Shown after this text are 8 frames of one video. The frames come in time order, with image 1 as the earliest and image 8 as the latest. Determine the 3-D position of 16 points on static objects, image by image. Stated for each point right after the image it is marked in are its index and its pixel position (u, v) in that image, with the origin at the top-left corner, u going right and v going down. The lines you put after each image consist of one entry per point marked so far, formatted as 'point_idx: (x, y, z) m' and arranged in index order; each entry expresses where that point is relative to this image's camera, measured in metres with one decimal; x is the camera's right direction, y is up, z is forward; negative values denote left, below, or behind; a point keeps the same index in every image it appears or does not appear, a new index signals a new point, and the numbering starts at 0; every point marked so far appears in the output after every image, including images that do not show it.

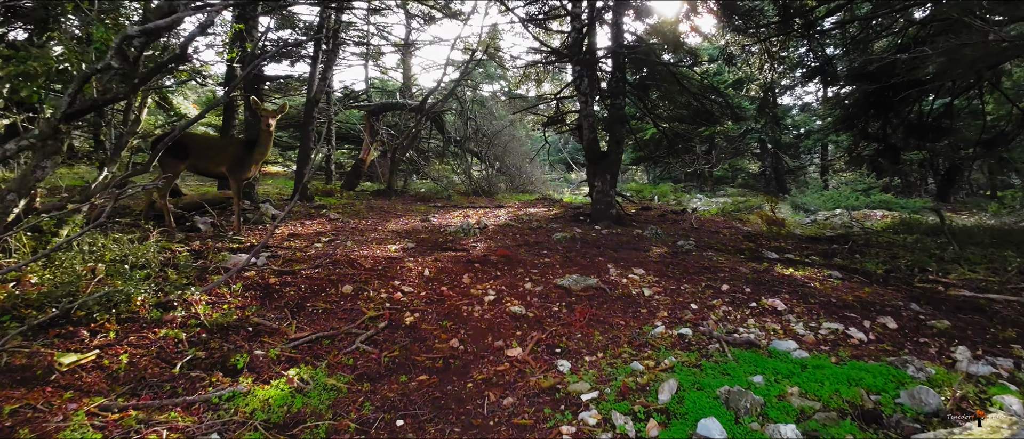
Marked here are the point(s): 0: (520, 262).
0: (+0.1, -0.3, +3.9) m
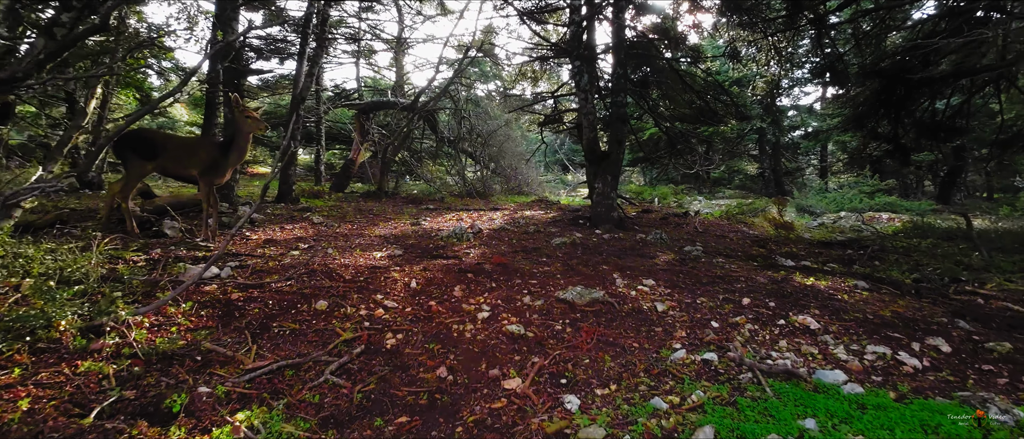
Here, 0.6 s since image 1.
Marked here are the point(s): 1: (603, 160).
0: (0.0, -0.4, +3.5) m
1: (+1.2, +0.8, +6.2) m
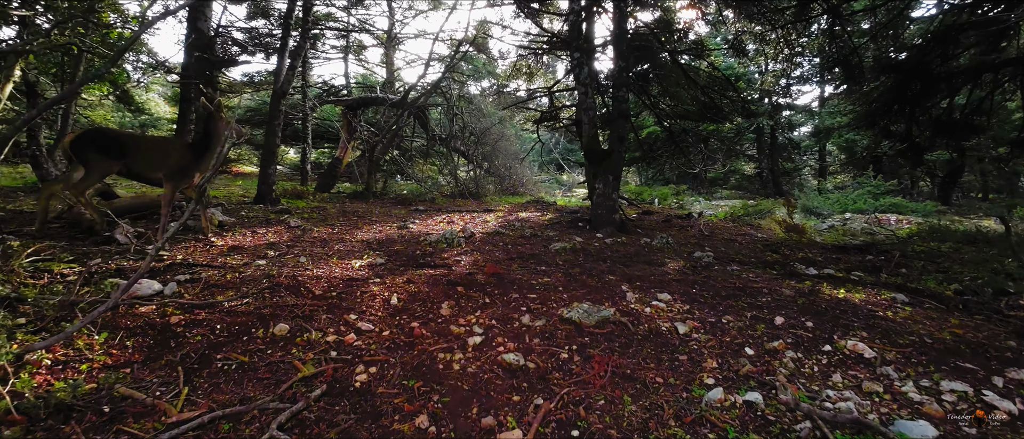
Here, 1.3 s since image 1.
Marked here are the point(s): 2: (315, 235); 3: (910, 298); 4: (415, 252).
0: (0.0, -0.4, +3.1) m
1: (+1.1, +0.7, +5.8) m
2: (-1.8, -0.1, +4.5) m
3: (+2.6, -0.5, +3.1) m
4: (-0.8, -0.3, +4.1) m
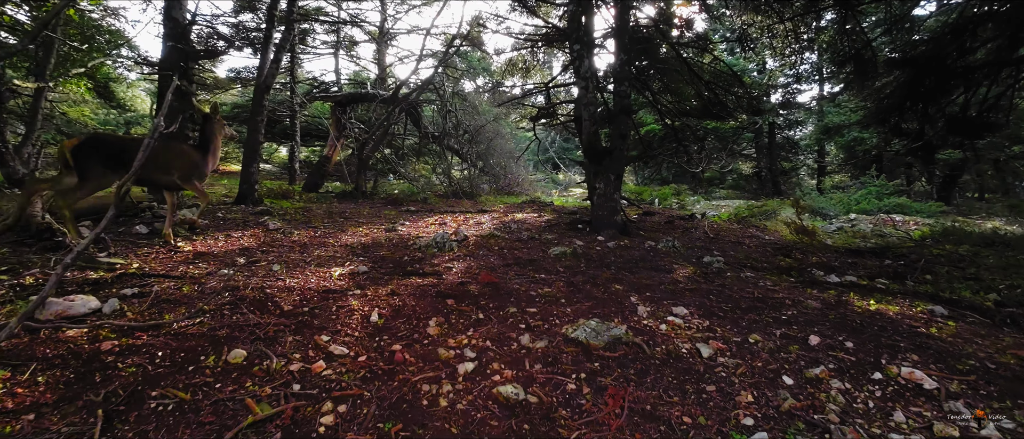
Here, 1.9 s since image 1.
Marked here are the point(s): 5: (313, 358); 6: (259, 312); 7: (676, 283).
0: (0.0, -0.4, +2.8) m
1: (+1.0, +0.7, +5.5) m
2: (-1.9, -0.2, +4.2) m
3: (+2.6, -0.5, +2.8) m
4: (-0.9, -0.3, +3.8) m
5: (-0.8, -0.5, +1.9) m
6: (-1.2, -0.4, +2.3) m
7: (+1.1, -0.4, +3.4) m
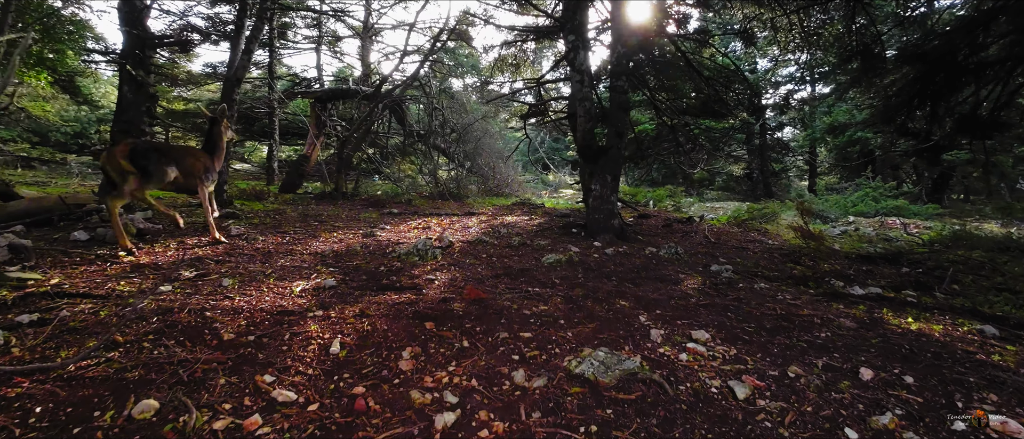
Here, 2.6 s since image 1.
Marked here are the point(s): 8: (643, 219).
0: (0.0, -0.5, +2.4) m
1: (+0.9, +0.7, +5.1) m
2: (-2.0, -0.2, +3.7) m
3: (+2.5, -0.6, +2.5) m
4: (-0.9, -0.3, +3.3) m
5: (-0.8, -0.6, +1.5) m
6: (-1.2, -0.5, +1.8) m
7: (+1.1, -0.5, +3.0) m
8: (+1.8, 0.0, +6.7) m
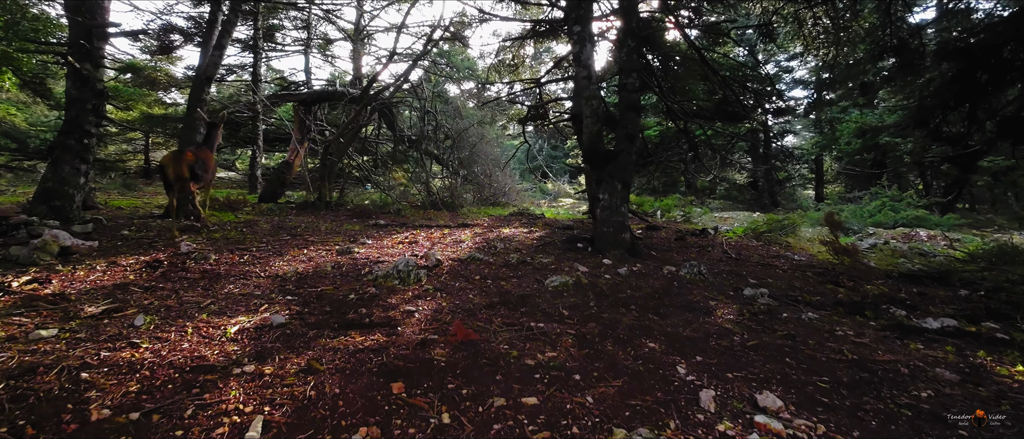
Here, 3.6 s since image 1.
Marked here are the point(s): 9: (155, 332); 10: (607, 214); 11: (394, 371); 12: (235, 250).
0: (0.0, -0.6, +1.8) m
1: (+0.9, +0.5, +4.5) m
2: (-2.0, -0.3, +3.1) m
3: (+2.5, -0.7, +1.9) m
4: (-0.9, -0.4, +2.7) m
5: (-0.8, -0.6, +0.9) m
6: (-1.2, -0.5, +1.2) m
7: (+1.1, -0.6, +2.4) m
8: (+1.8, -0.1, +6.2) m
9: (-1.5, -0.5, +1.9) m
10: (+0.9, +0.1, +4.6) m
11: (-0.4, -0.5, +1.8) m
12: (-2.1, -0.2, +3.6) m
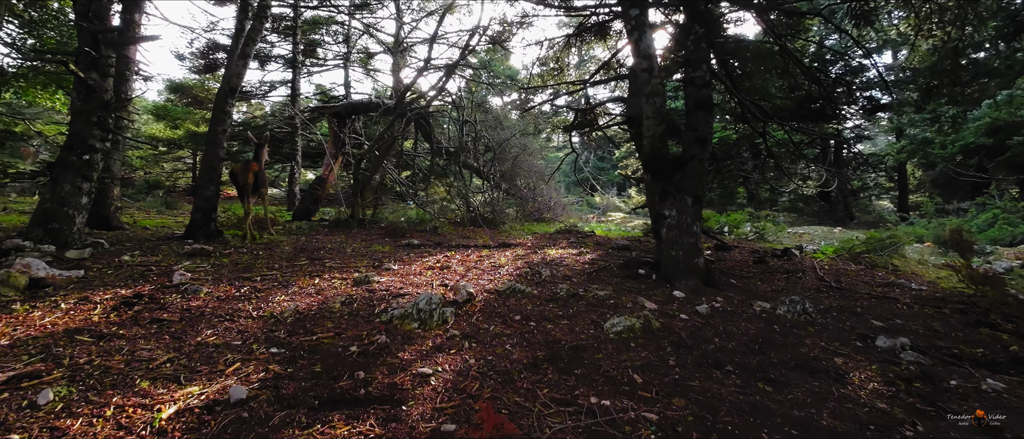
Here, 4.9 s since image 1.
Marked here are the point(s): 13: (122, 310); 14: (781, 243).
0: (+0.1, -0.7, +1.1) m
1: (+1.3, +0.4, +3.7) m
2: (-1.7, -0.4, +2.6) m
3: (+2.6, -0.7, +1.0) m
4: (-0.7, -0.6, +2.1) m
5: (-0.8, -0.7, +0.2) m
6: (-1.1, -0.6, +0.6) m
7: (+1.2, -0.7, +1.6) m
8: (+2.3, -0.3, +5.3) m
9: (-1.3, -0.6, +1.4) m
10: (+1.3, -0.1, +3.8) m
11: (-0.3, -0.6, +1.1) m
12: (-1.8, -0.4, +3.1) m
13: (-2.0, -0.4, +2.4) m
14: (+3.5, -0.3, +6.2) m
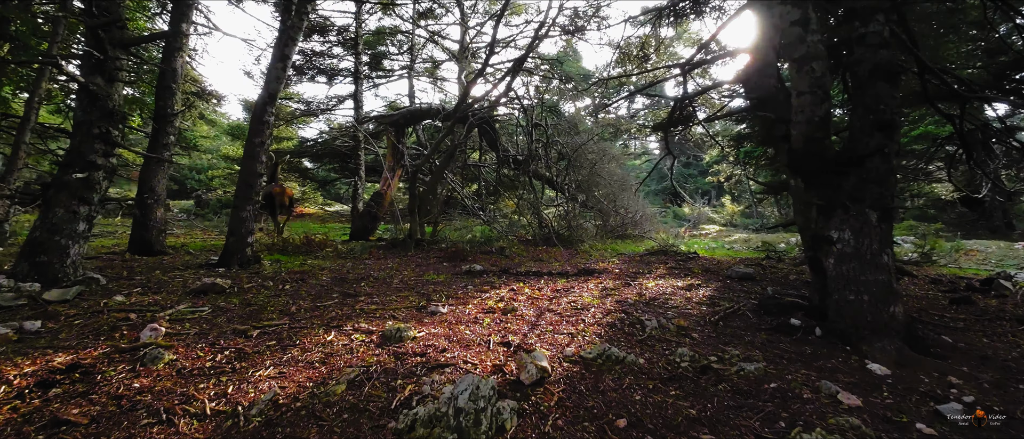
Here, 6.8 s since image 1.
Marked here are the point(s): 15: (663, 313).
0: (+0.2, -0.7, 0.0) m
1: (+1.7, +0.2, +2.5) m
2: (-1.4, -0.6, +1.8) m
3: (+2.7, -0.8, -0.5) m
4: (-0.5, -0.7, +1.2) m
5: (-0.8, -0.8, -0.7) m
6: (-1.1, -0.7, -0.3) m
7: (+1.4, -0.8, +0.3) m
8: (+3.0, -0.5, +3.8) m
9: (-1.2, -0.7, +0.5) m
10: (+1.8, -0.2, +2.5) m
11: (-0.2, -0.7, +0.1) m
12: (-1.4, -0.6, +2.3) m
13: (-1.6, -0.6, +1.7) m
14: (+4.3, -0.5, +4.6) m
15: (+0.9, -0.6, +2.9) m
